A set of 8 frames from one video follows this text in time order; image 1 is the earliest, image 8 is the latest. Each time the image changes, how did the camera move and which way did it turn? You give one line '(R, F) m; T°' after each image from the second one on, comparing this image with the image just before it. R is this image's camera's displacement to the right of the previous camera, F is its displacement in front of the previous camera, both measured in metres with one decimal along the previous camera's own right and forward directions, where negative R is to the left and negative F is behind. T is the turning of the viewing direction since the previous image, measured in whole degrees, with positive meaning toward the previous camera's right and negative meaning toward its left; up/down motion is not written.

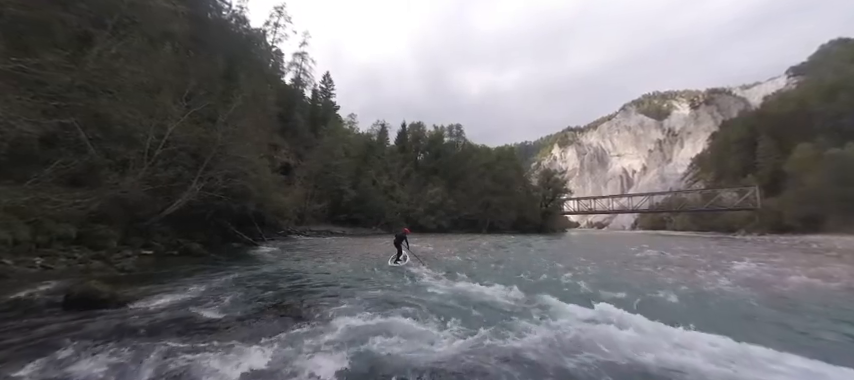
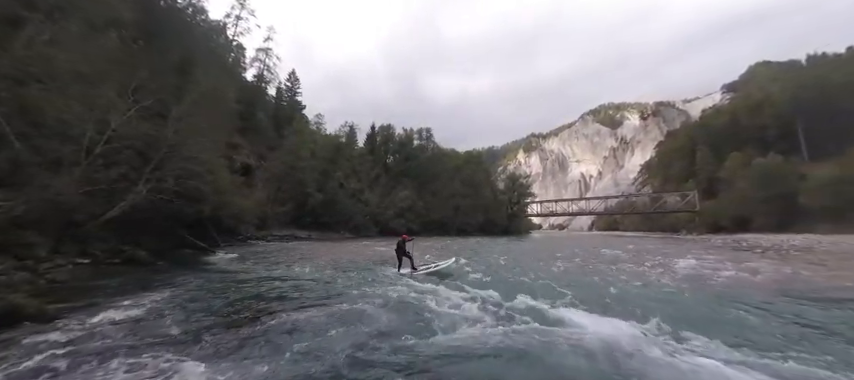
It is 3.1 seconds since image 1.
(-0.3, 0.0) m; +7°
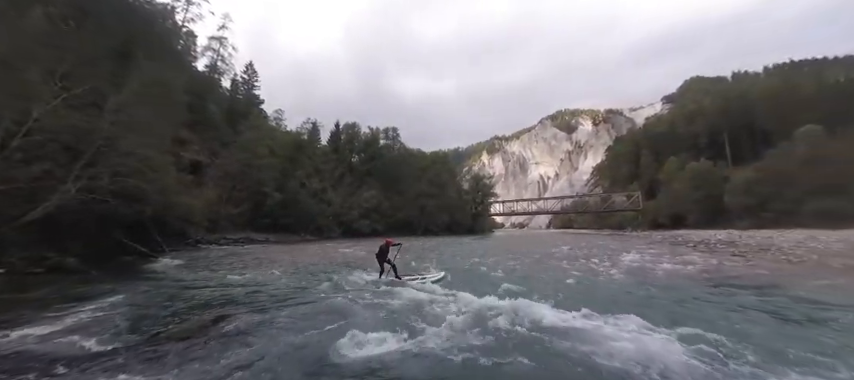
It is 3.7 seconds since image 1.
(-0.4, 0.0) m; +8°
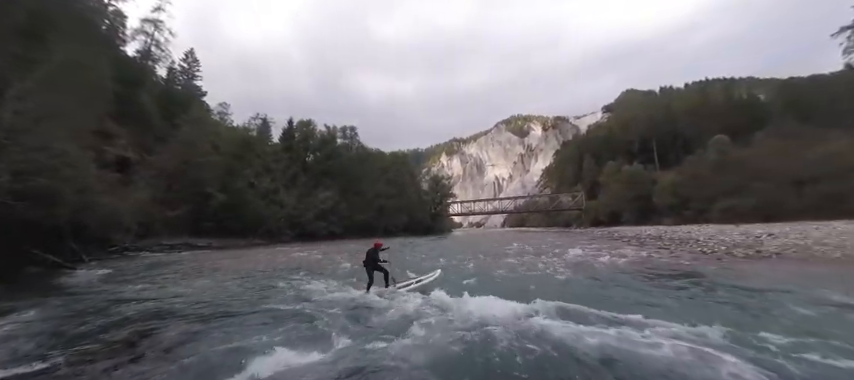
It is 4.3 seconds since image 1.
(-0.5, 0.0) m; +9°
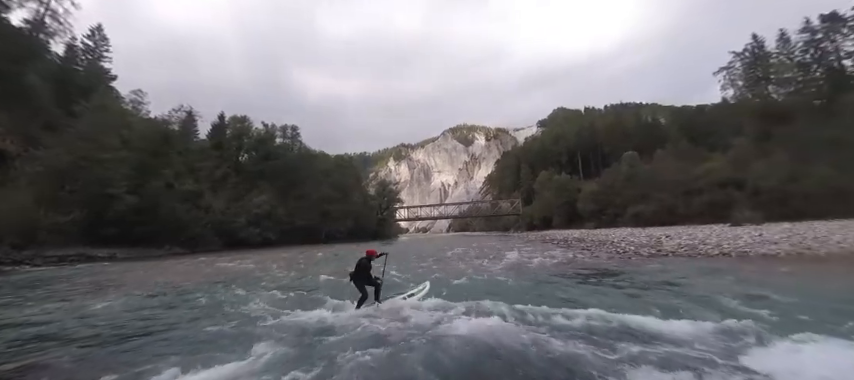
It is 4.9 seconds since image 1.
(-0.6, +0.1) m; +12°
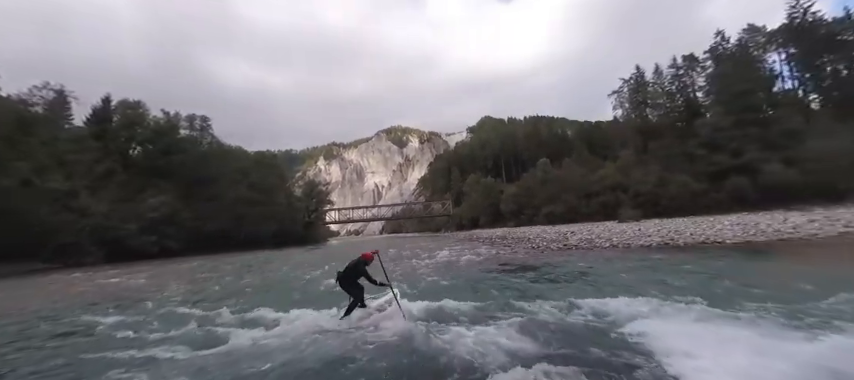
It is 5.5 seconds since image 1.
(0.0, +0.3) m; +12°
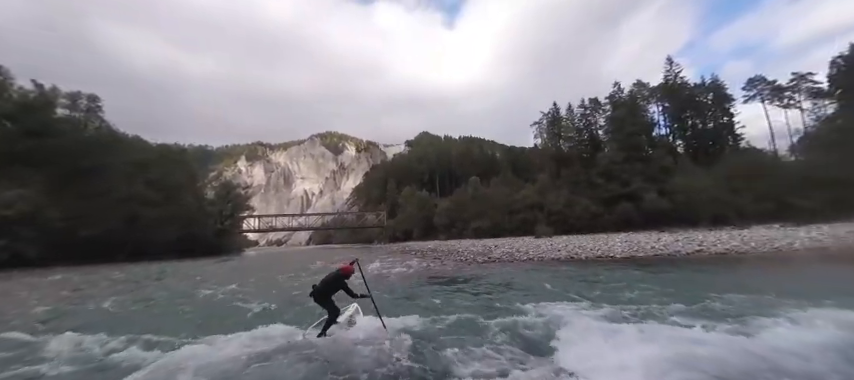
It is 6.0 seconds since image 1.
(0.0, +0.3) m; +11°
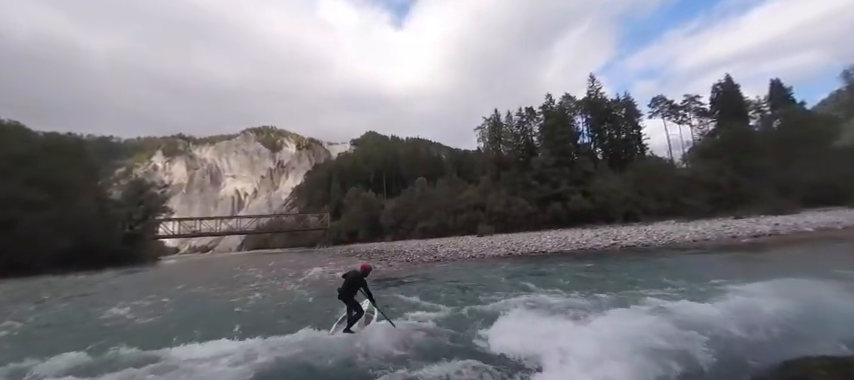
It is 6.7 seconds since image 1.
(0.0, +0.2) m; +9°
